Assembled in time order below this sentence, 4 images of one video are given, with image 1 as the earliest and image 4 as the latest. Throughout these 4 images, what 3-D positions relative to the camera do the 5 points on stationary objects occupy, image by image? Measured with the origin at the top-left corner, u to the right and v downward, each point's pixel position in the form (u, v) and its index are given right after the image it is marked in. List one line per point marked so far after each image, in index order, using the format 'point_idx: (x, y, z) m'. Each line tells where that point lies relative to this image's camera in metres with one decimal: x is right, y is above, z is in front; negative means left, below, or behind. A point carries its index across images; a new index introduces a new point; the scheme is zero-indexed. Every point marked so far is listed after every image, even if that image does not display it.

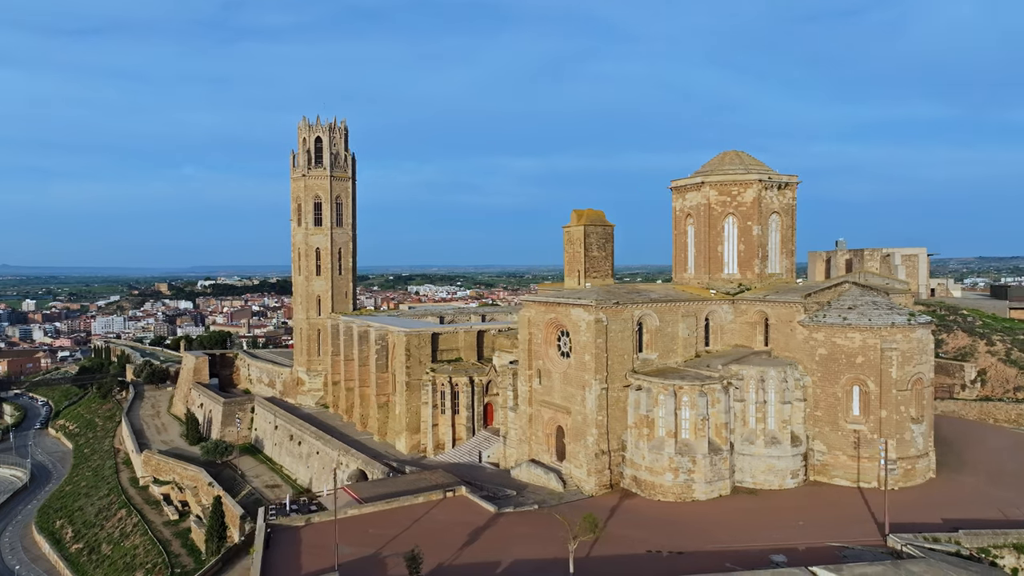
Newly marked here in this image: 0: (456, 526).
0: (-1.5, -6.5, +19.1) m
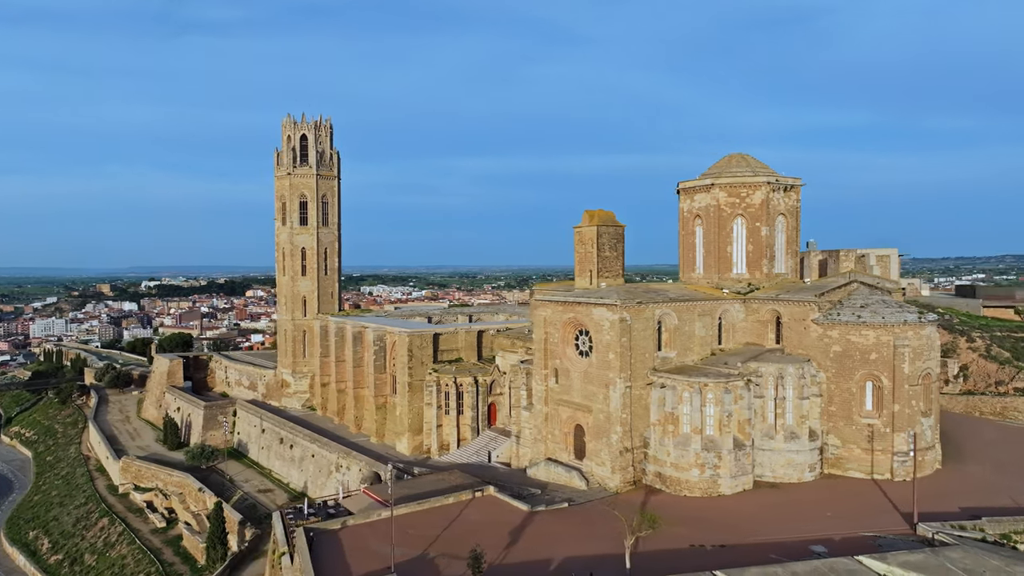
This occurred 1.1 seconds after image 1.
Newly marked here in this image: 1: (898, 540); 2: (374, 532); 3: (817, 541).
0: (-0.5, -6.5, +19.1) m
1: (+9.8, -6.4, +17.6) m
2: (-3.7, -6.5, +18.6) m
3: (+7.8, -6.4, +17.6) m
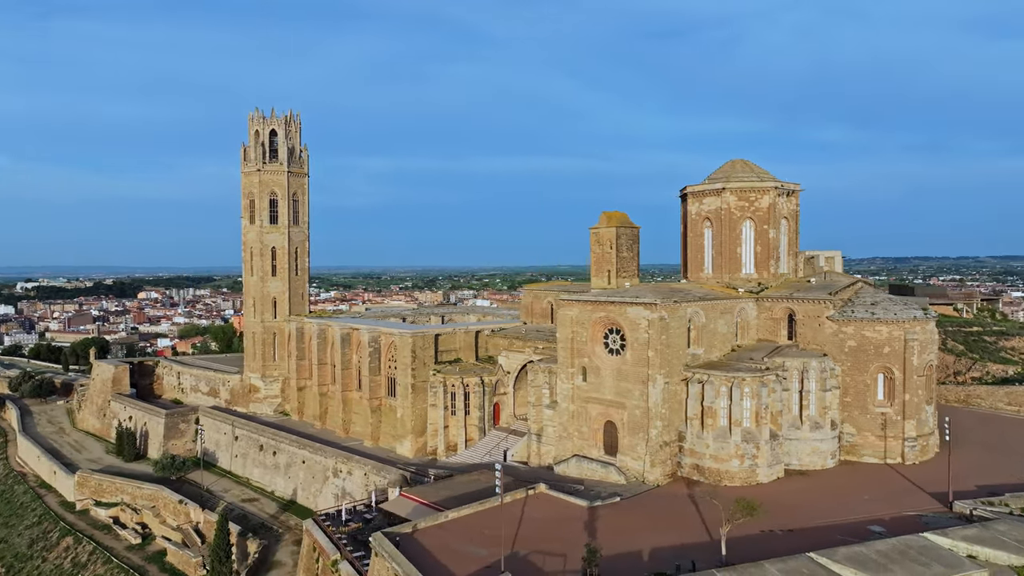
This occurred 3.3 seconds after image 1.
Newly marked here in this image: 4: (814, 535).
0: (+1.5, -6.5, +19.4) m
1: (+11.8, -6.3, +19.2) m
2: (-1.7, -6.5, +18.4) m
3: (+9.8, -6.4, +19.0) m
4: (+7.9, -6.5, +18.1) m
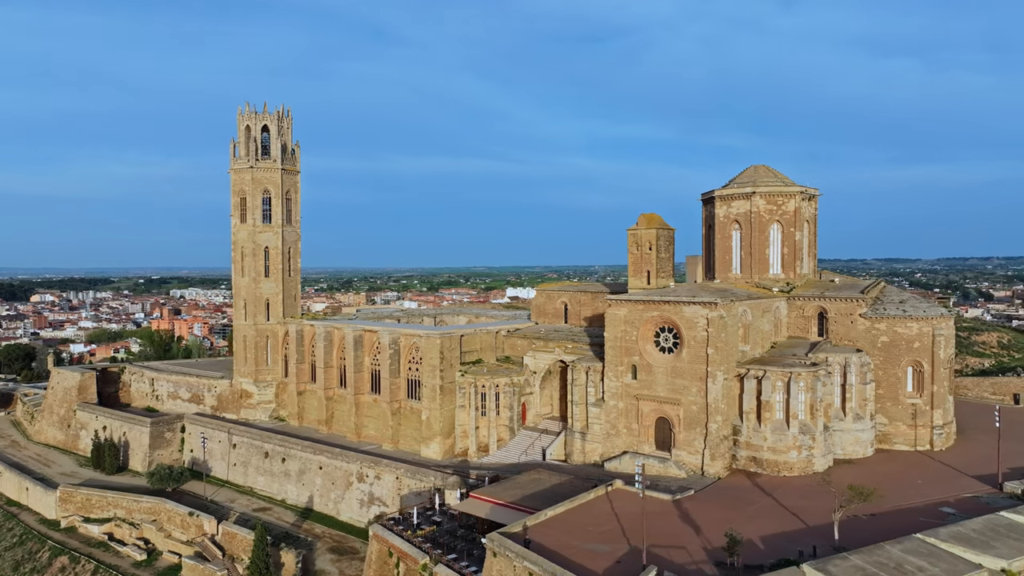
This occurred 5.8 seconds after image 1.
0: (+4.2, -6.5, +19.9) m
1: (+14.6, -6.3, +20.9) m
2: (+1.2, -6.5, +18.6) m
3: (+12.6, -6.3, +20.5) m
4: (+10.8, -6.4, +19.4) m
